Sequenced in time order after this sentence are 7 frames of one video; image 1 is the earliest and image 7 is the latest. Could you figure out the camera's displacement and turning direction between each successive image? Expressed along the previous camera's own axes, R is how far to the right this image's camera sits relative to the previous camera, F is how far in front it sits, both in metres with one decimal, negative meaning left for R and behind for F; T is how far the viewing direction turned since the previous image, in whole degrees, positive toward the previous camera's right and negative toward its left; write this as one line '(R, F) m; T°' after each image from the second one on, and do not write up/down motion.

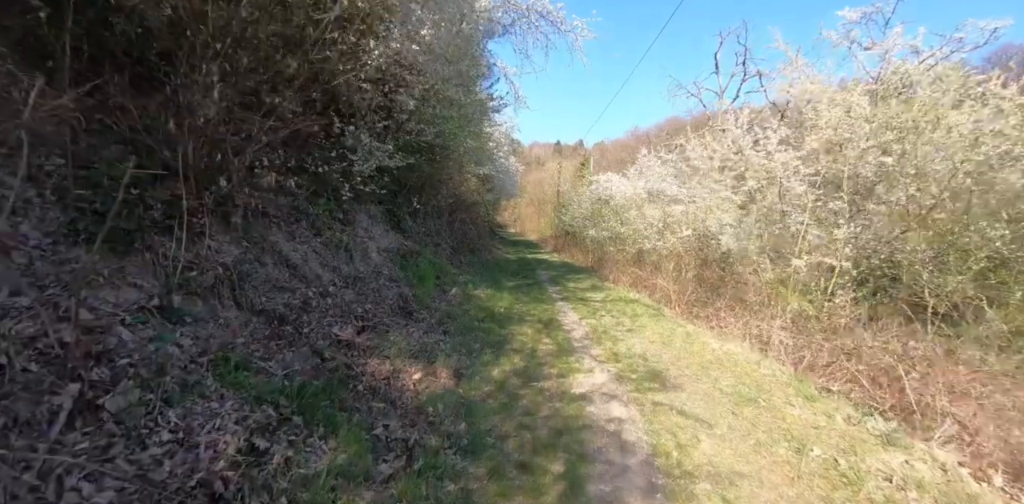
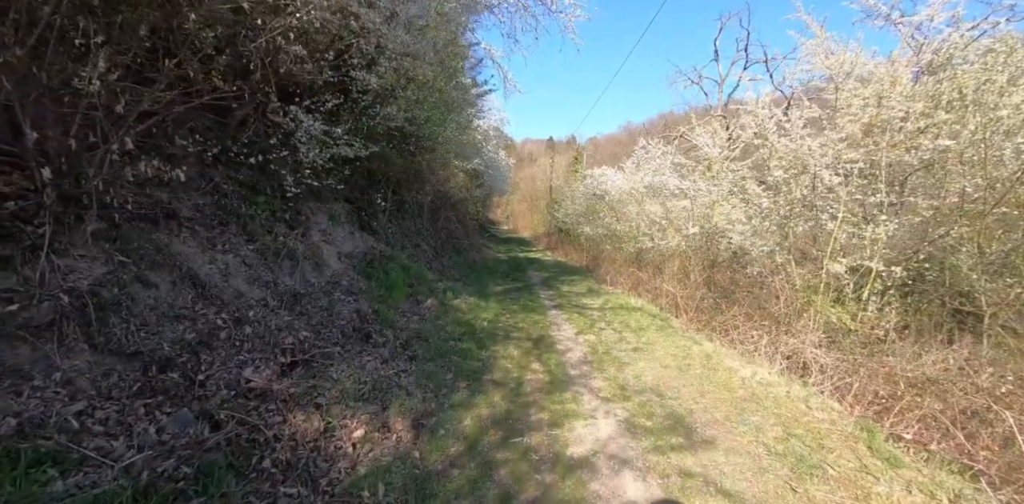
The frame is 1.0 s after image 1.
(+0.2, +1.2) m; +1°
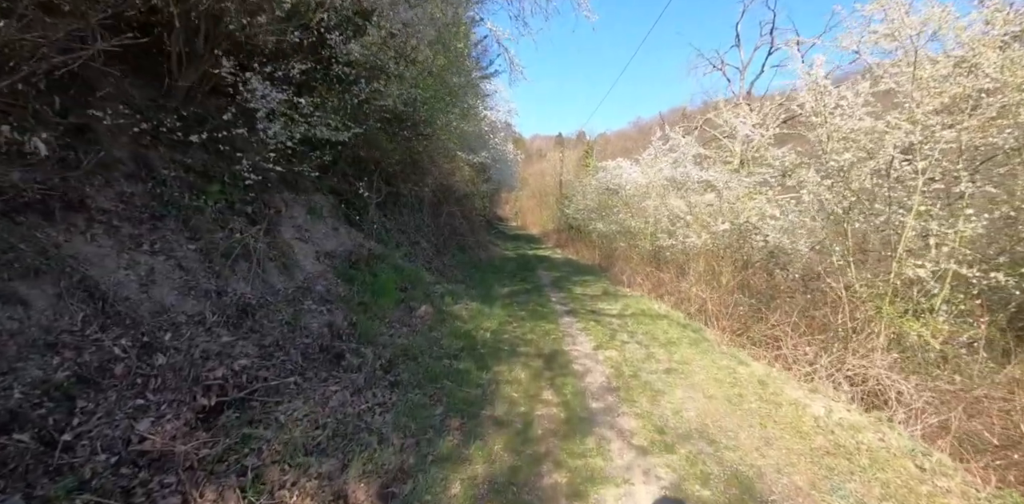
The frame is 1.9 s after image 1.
(0.0, +1.1) m; -1°
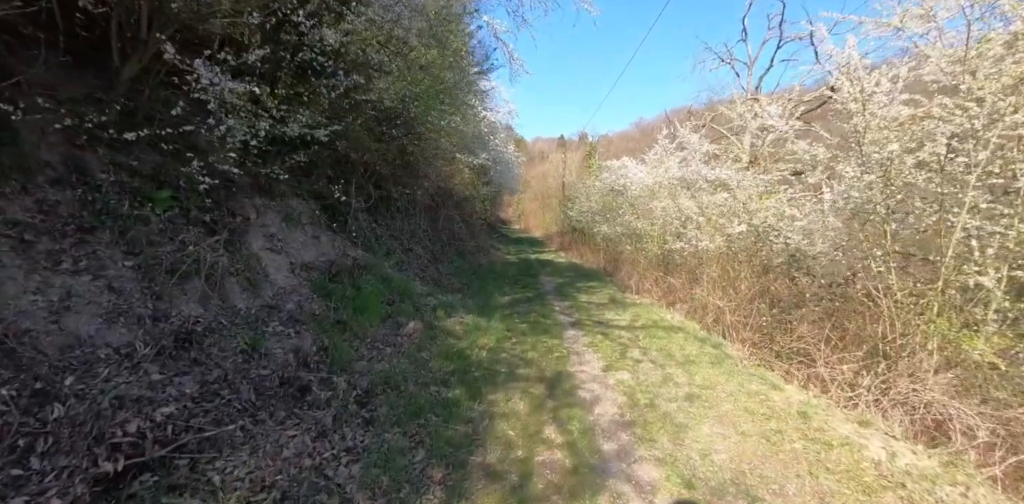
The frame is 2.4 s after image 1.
(+0.1, +0.7) m; 0°
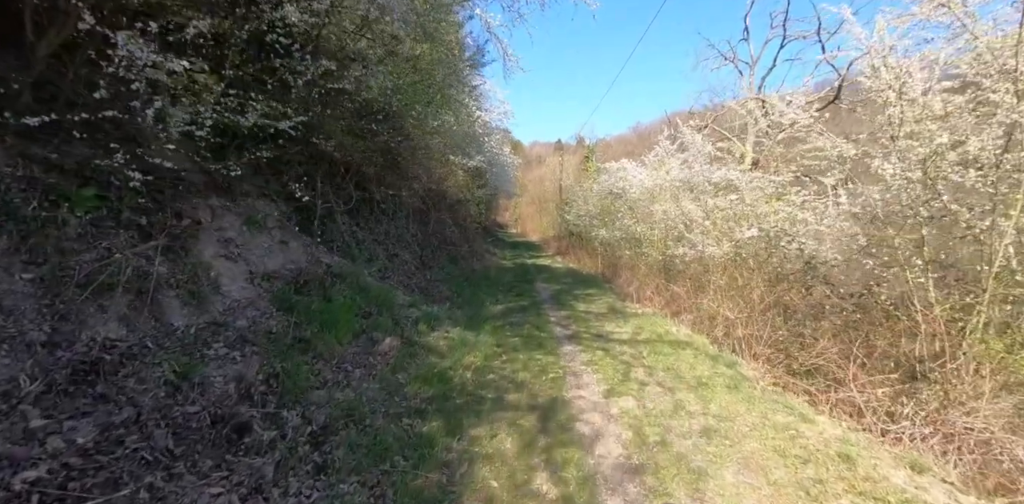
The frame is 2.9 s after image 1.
(+0.1, +0.6) m; 0°
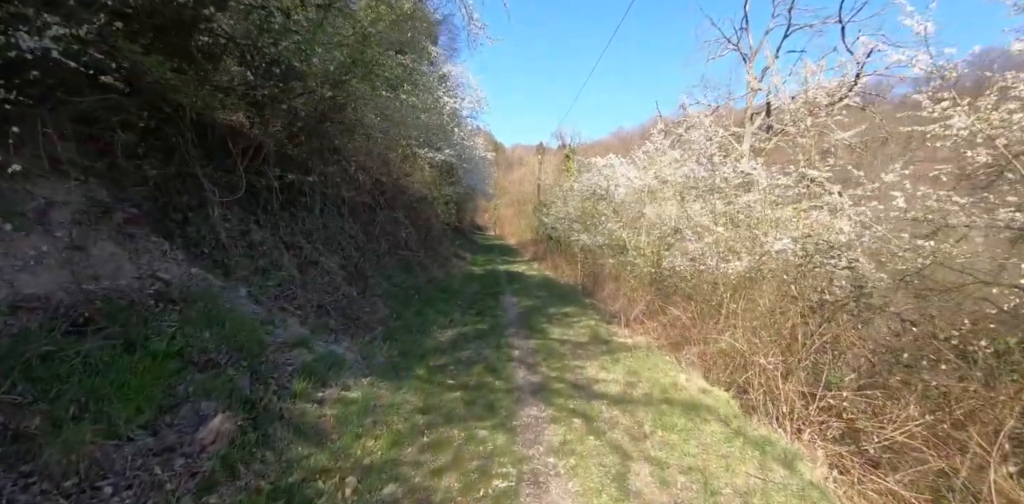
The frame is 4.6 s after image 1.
(+0.4, +2.0) m; +2°
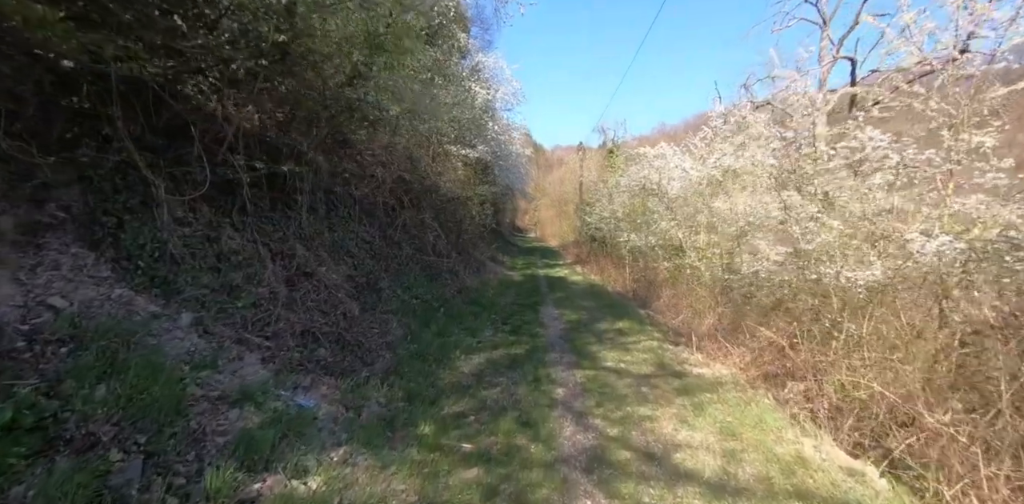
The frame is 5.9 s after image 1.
(0.0, +1.4) m; -5°
